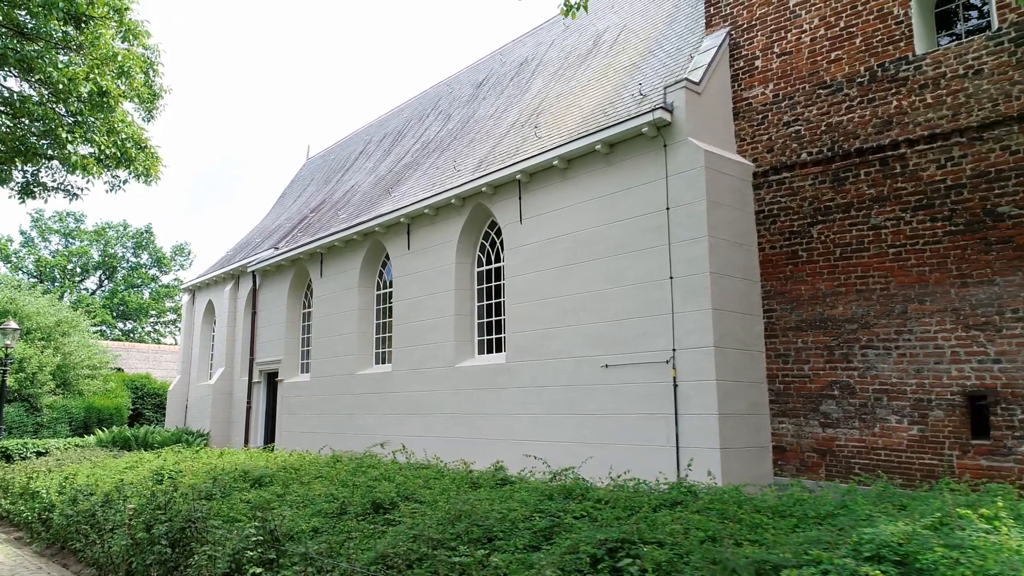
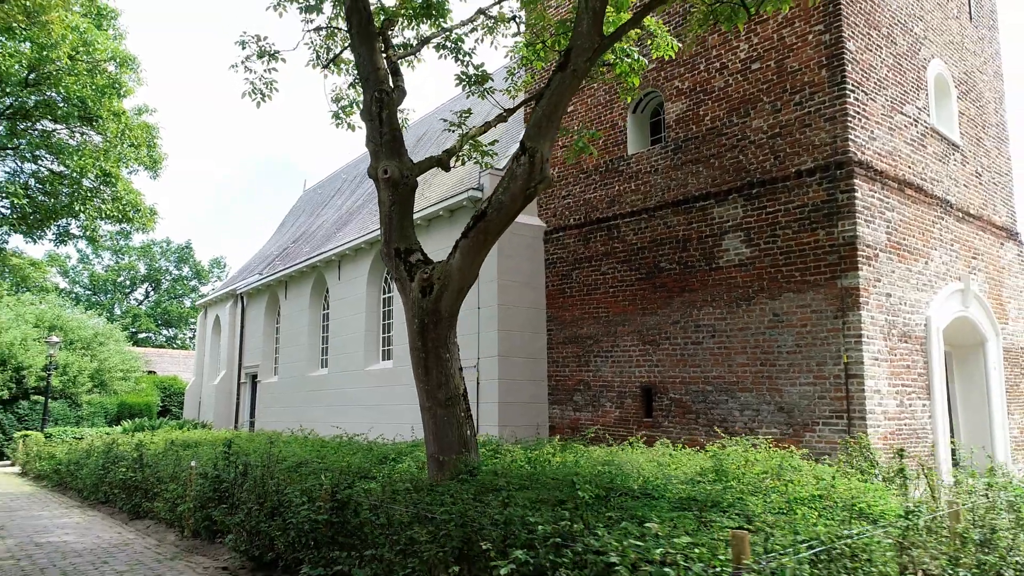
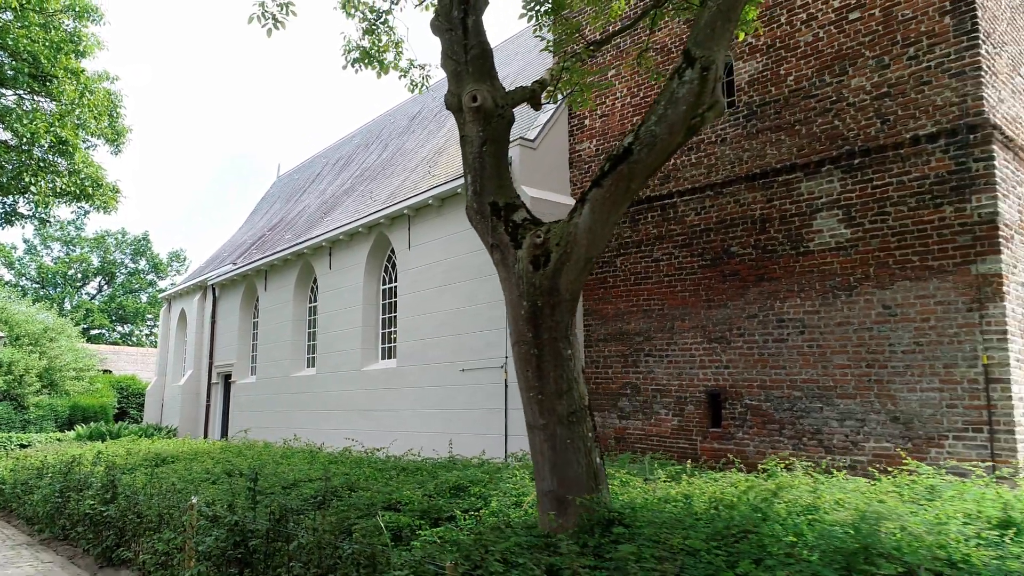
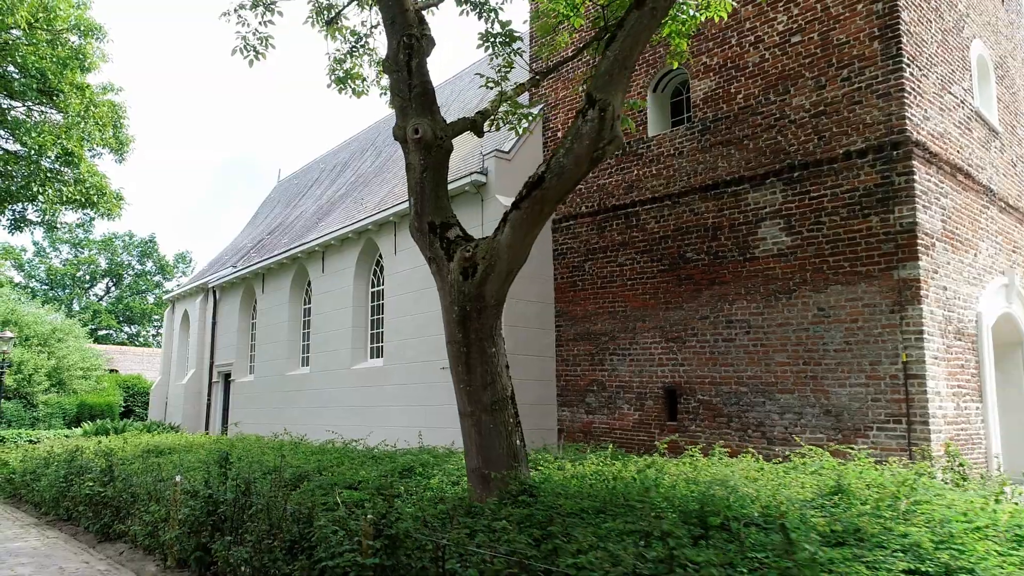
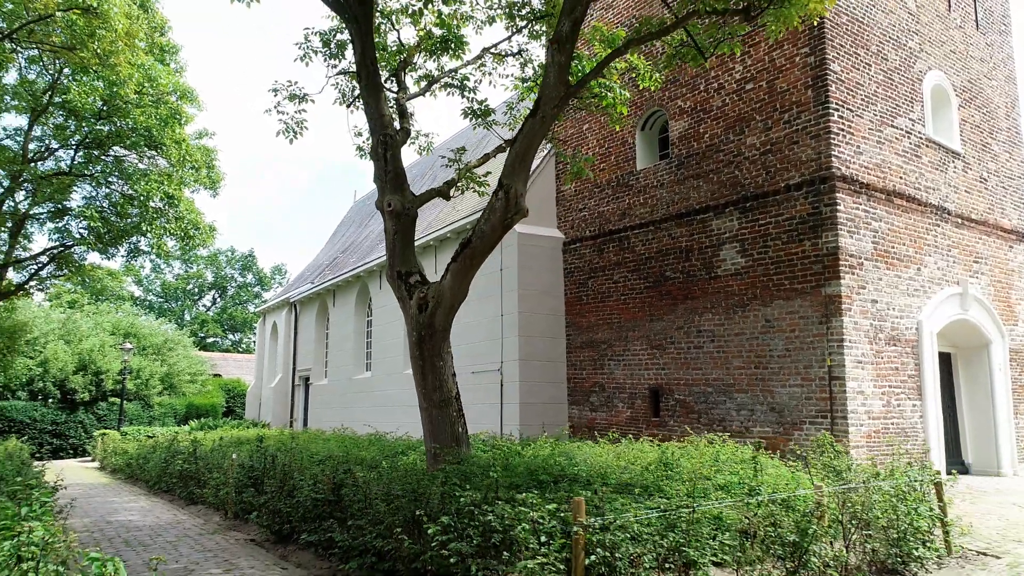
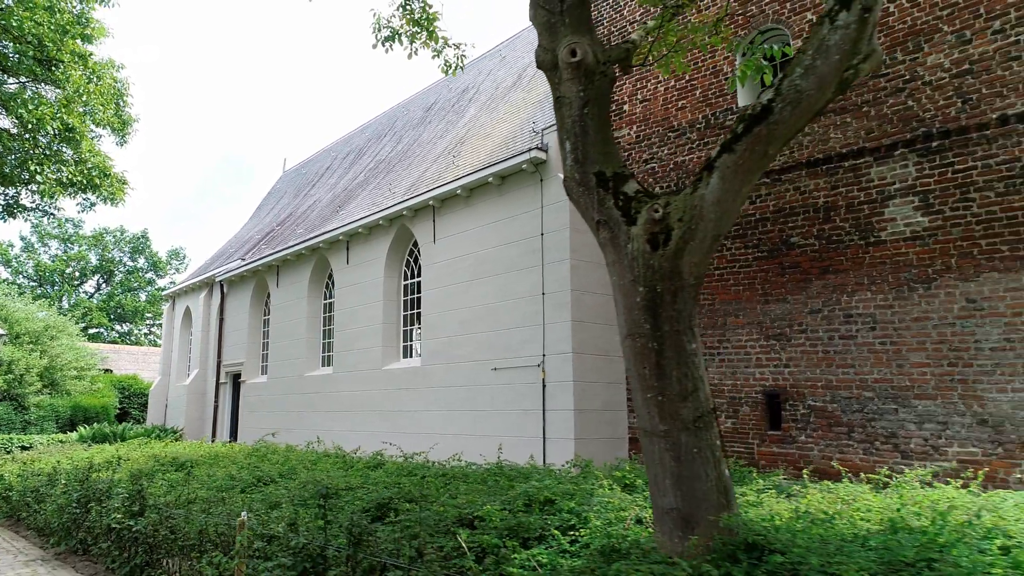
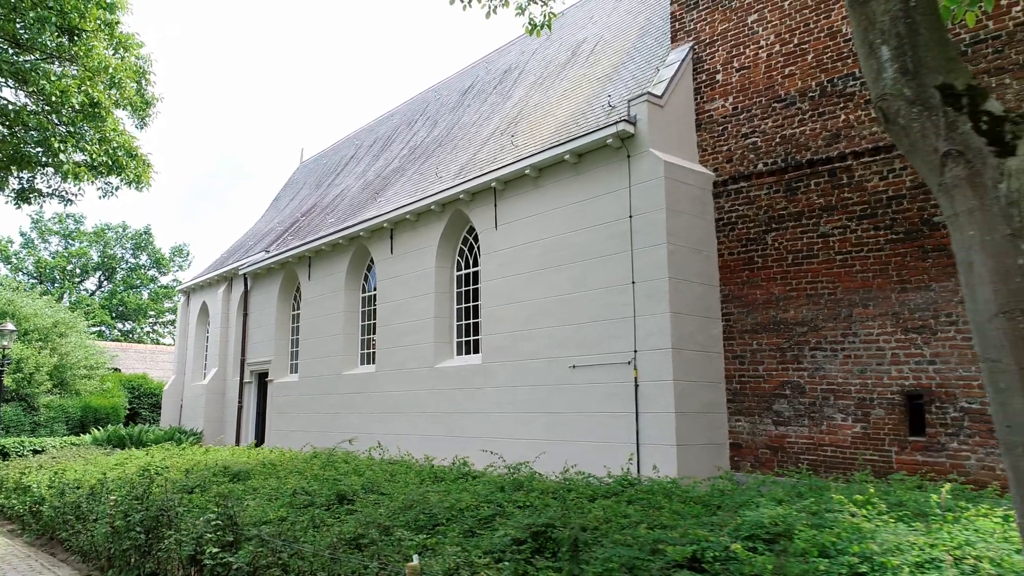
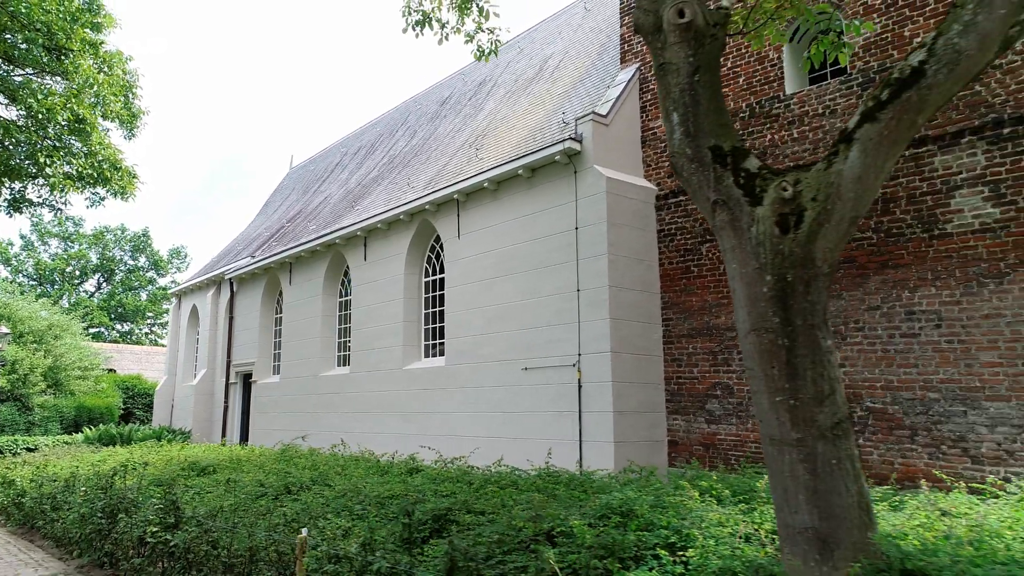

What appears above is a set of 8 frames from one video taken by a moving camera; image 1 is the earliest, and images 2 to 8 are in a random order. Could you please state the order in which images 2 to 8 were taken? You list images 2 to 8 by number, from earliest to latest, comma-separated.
7, 8, 6, 3, 4, 2, 5
